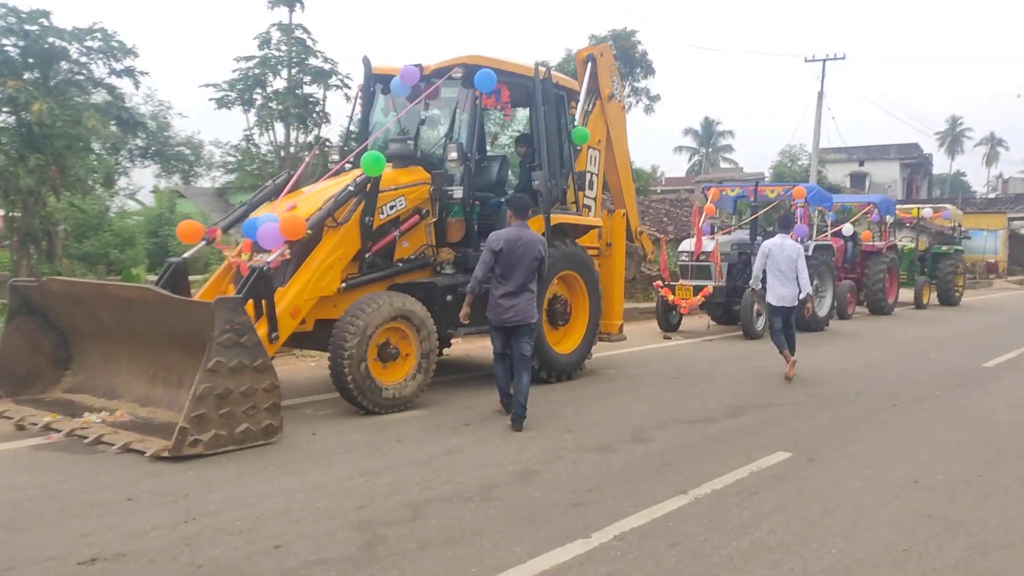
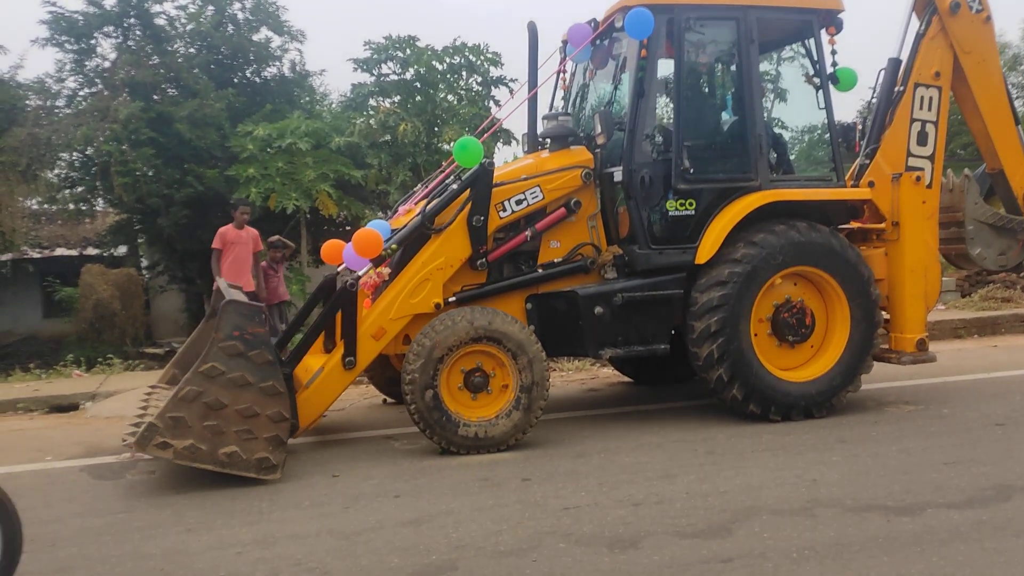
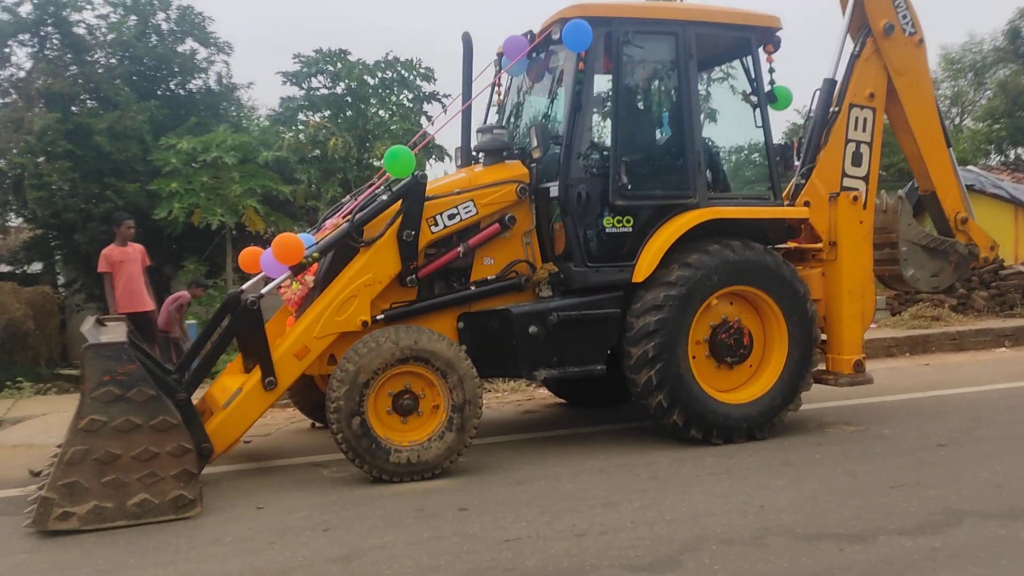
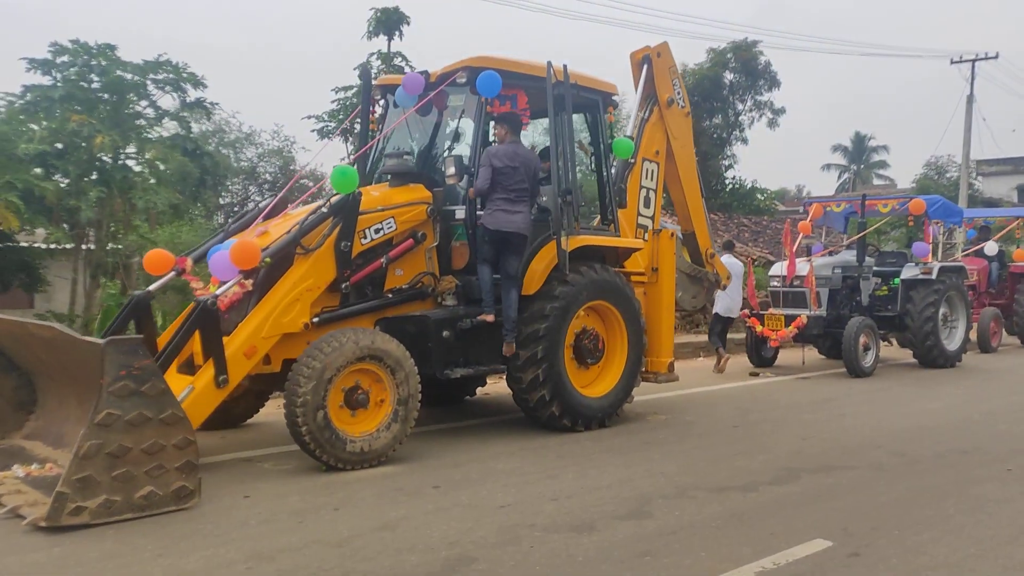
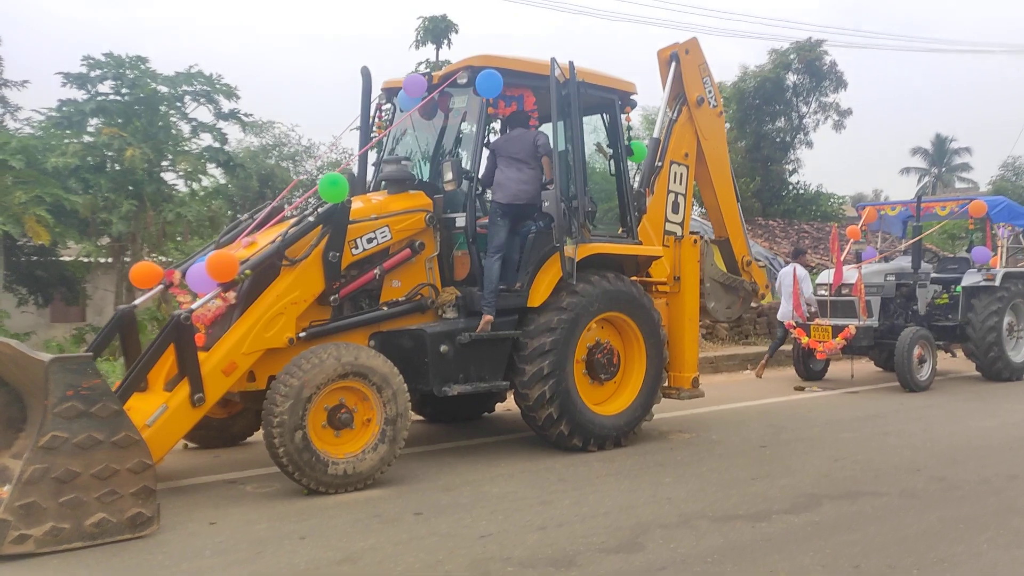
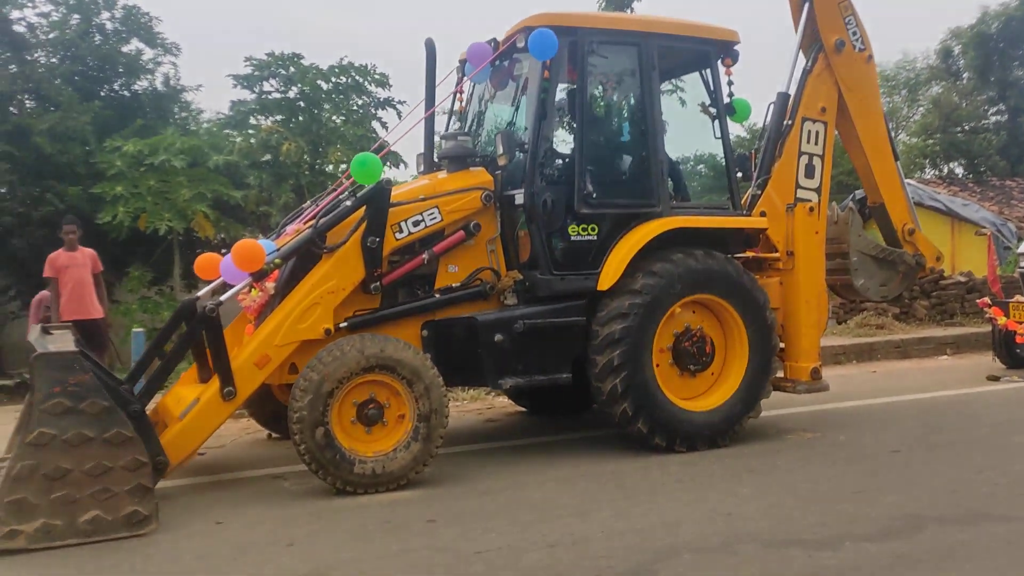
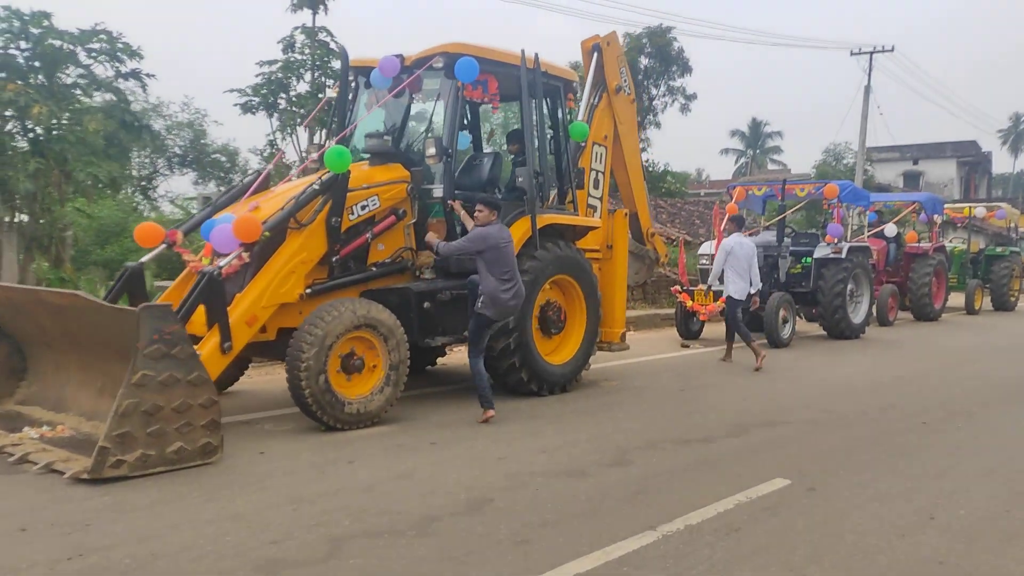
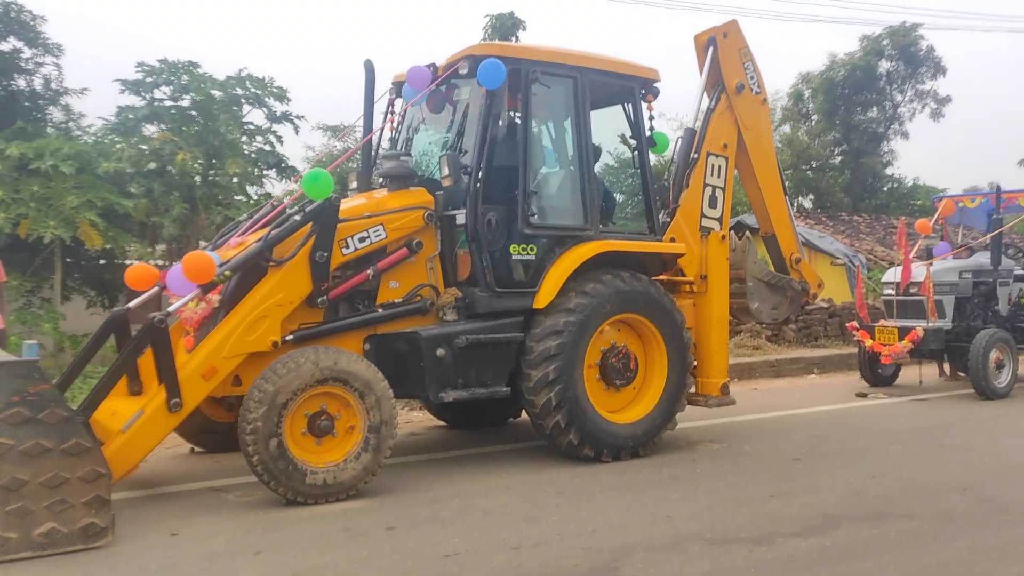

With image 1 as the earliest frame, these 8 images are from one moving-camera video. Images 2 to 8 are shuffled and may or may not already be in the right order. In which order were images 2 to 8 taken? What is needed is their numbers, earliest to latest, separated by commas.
7, 4, 5, 8, 6, 3, 2
